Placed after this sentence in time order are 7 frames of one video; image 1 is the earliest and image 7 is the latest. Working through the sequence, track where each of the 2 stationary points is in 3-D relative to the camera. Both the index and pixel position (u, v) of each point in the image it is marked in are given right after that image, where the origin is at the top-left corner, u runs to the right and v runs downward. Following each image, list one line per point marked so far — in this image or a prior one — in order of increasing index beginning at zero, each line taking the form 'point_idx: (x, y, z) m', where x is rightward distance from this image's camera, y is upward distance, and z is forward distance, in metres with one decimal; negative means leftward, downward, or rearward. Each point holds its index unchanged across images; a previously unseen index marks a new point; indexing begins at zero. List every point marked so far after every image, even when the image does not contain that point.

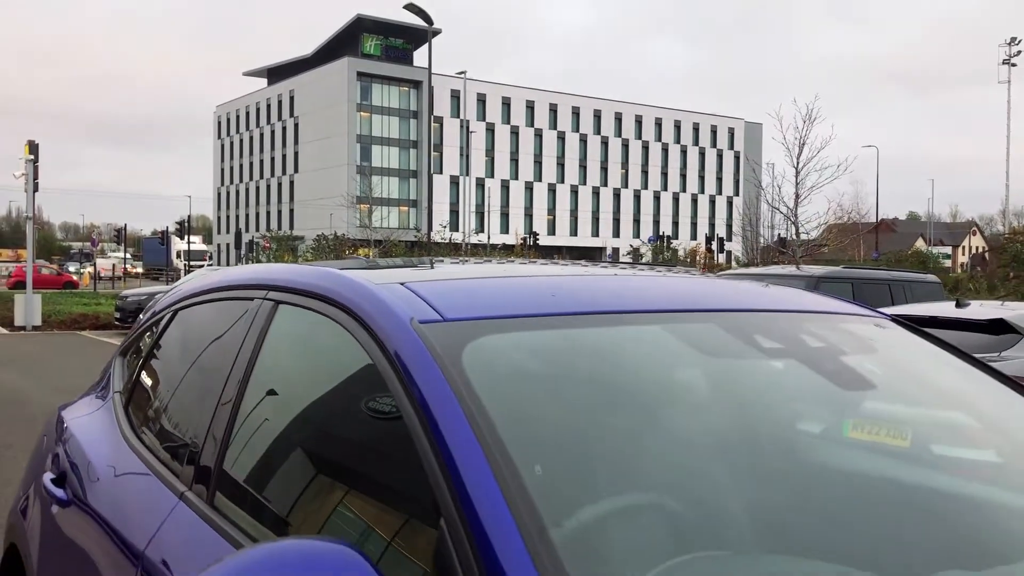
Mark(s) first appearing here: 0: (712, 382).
0: (+0.5, -0.2, +1.6) m
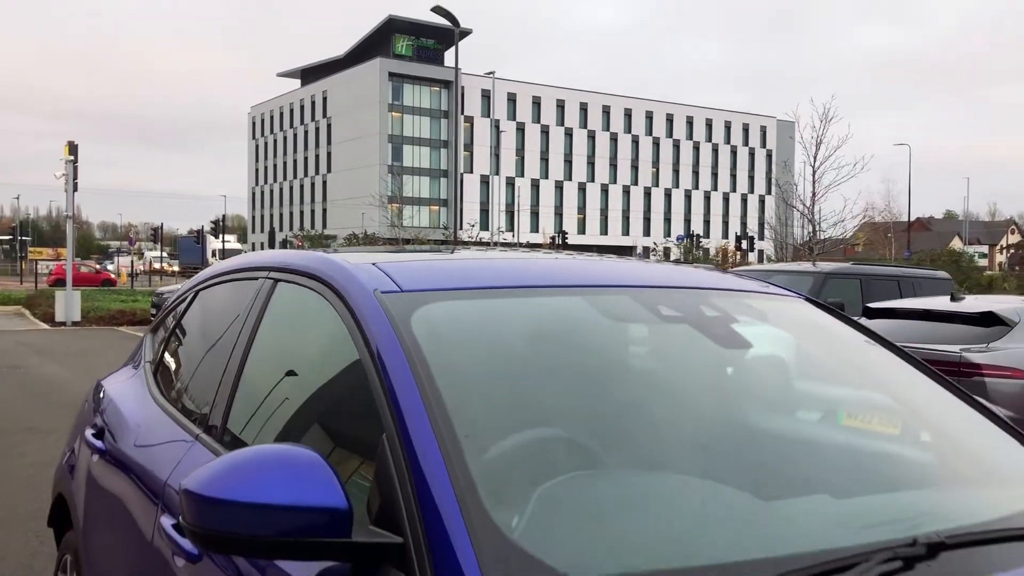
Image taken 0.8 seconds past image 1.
0: (+0.4, -0.1, +2.0) m
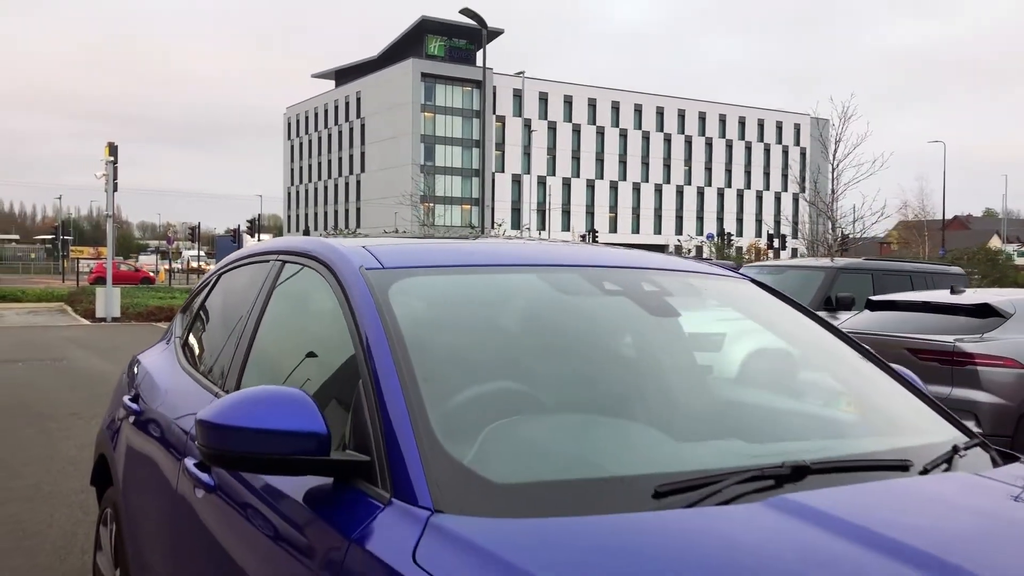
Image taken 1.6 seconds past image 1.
0: (+0.3, -0.1, +2.3) m
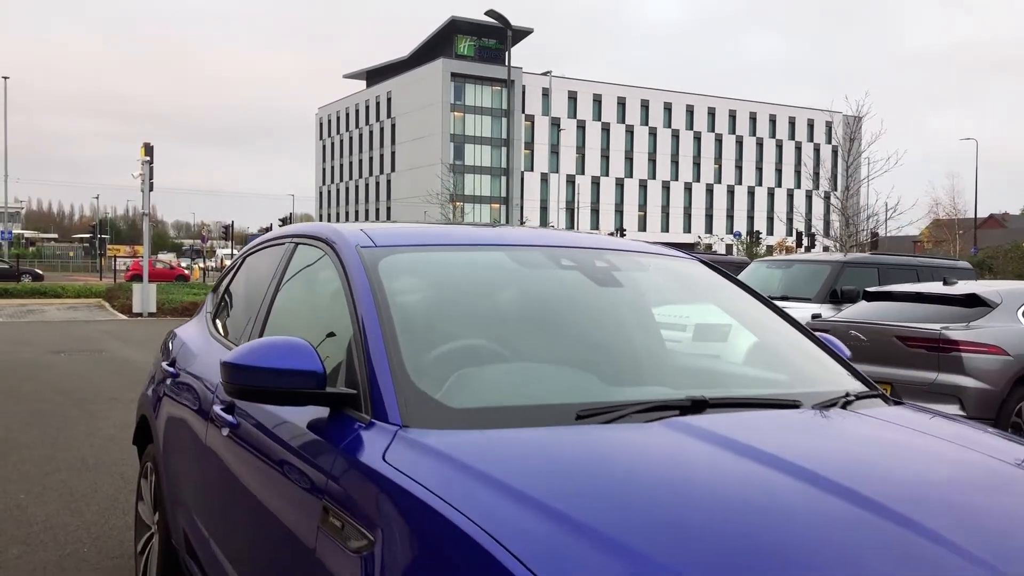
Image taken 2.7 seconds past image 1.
0: (+0.2, 0.0, +2.7) m
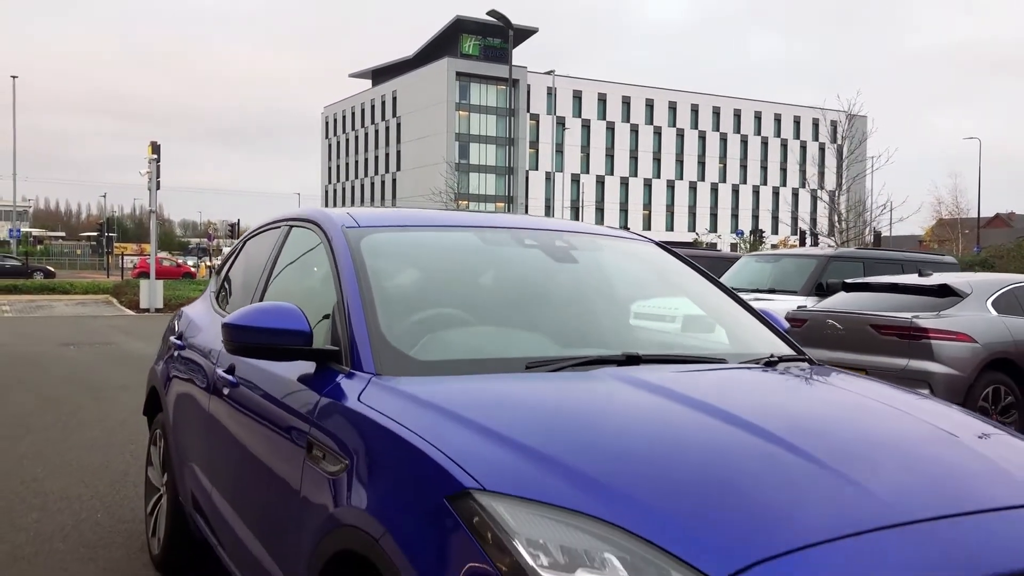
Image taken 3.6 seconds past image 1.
0: (+0.1, +0.1, +3.0) m
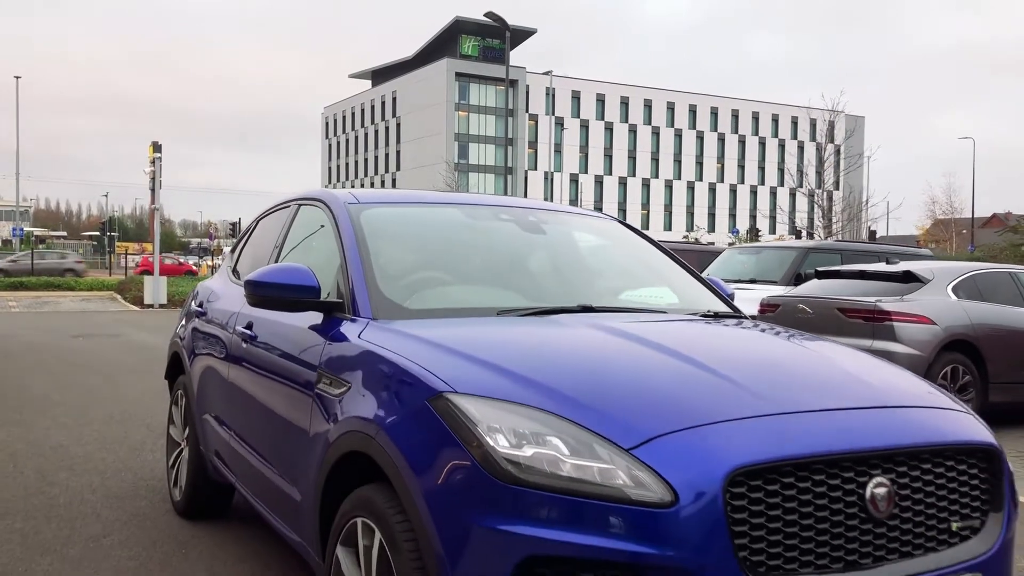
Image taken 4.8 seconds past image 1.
0: (0.0, +0.2, +3.5) m
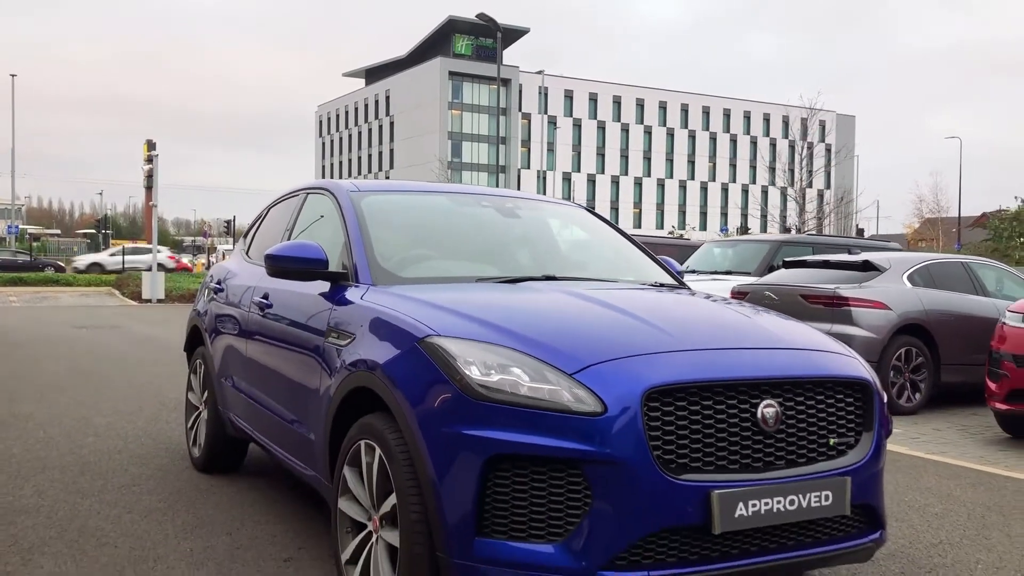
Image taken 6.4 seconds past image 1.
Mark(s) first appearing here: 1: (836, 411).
0: (-0.1, +0.3, +4.1) m
1: (+1.1, -0.4, +2.8) m
